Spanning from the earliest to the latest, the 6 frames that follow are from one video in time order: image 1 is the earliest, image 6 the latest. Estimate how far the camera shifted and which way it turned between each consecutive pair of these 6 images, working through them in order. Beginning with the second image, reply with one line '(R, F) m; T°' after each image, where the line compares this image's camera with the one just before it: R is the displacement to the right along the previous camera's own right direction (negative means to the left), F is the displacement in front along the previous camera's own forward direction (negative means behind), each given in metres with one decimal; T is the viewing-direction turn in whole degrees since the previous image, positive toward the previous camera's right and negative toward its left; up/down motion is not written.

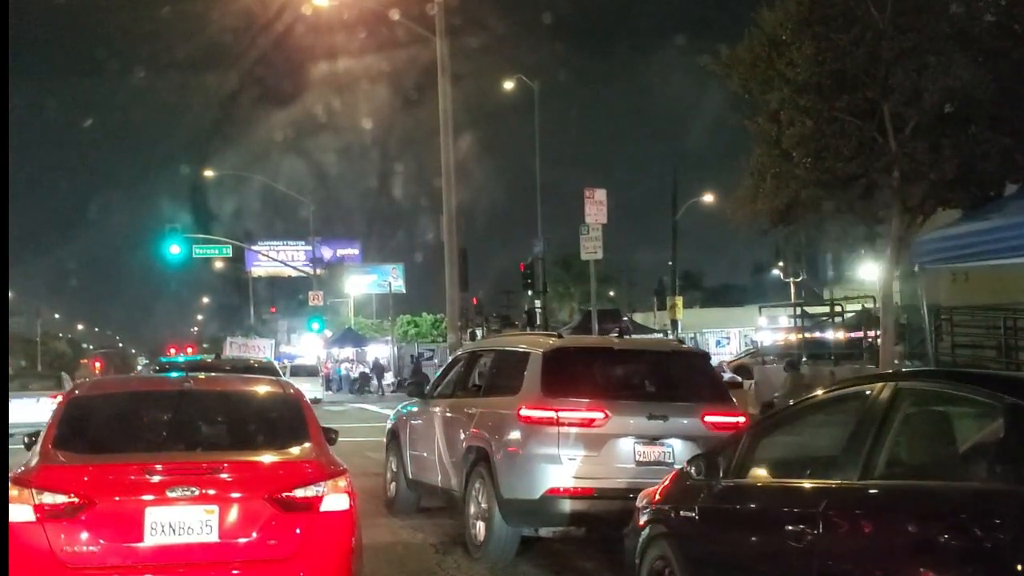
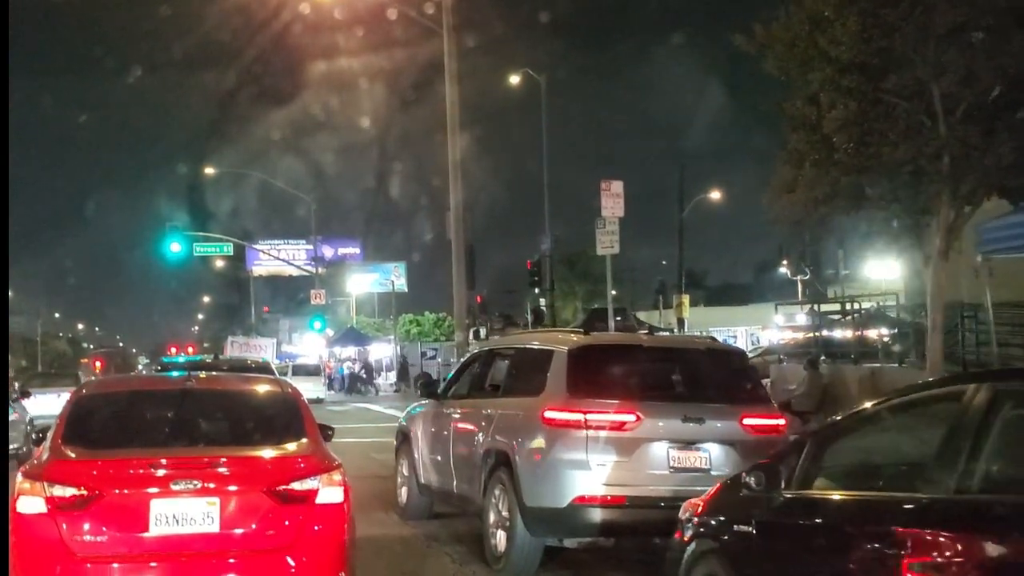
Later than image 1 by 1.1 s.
(-0.2, +0.5) m; 0°
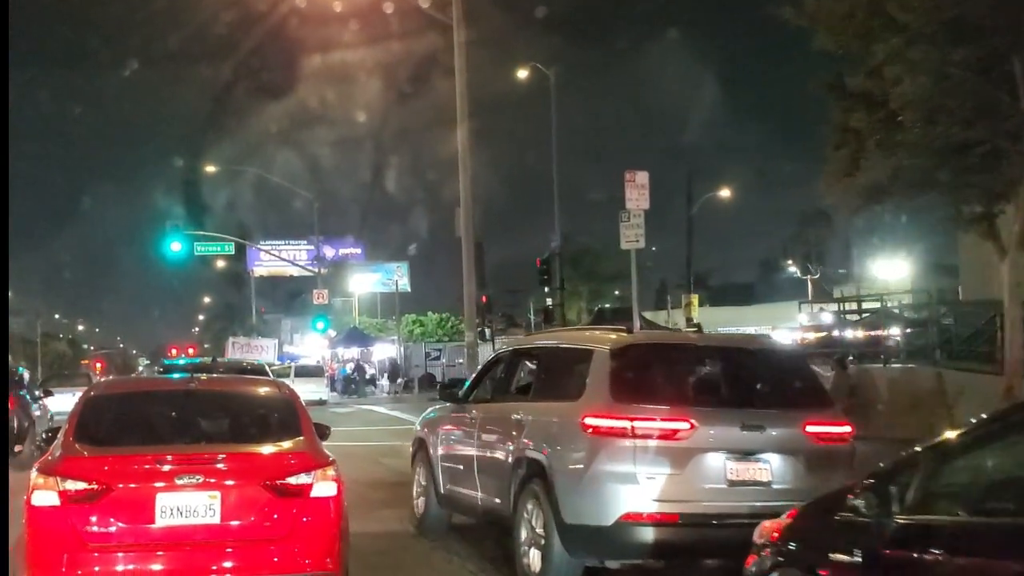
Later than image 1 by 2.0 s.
(-0.2, +0.7) m; 0°
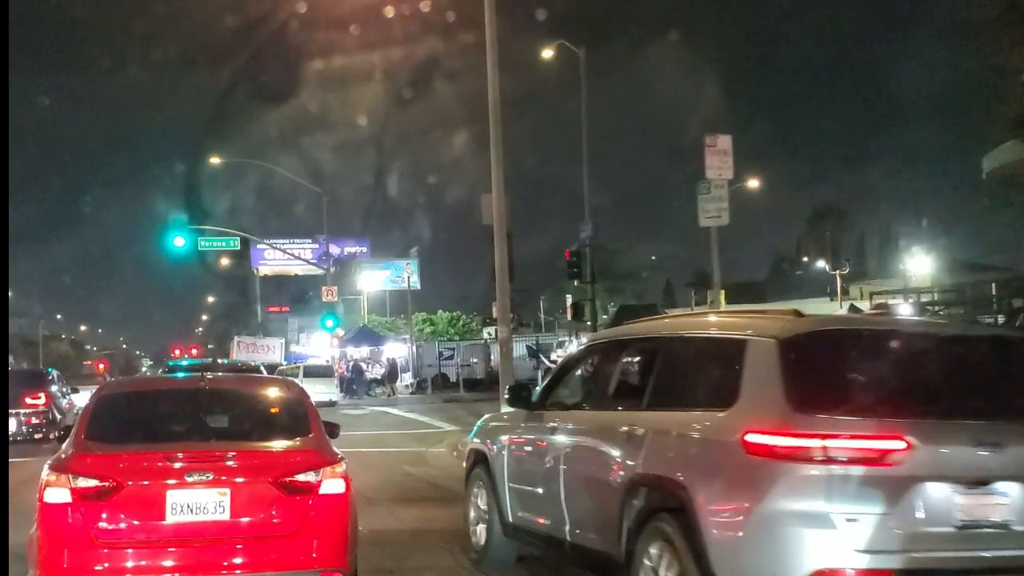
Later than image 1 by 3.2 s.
(-0.6, +1.8) m; 0°
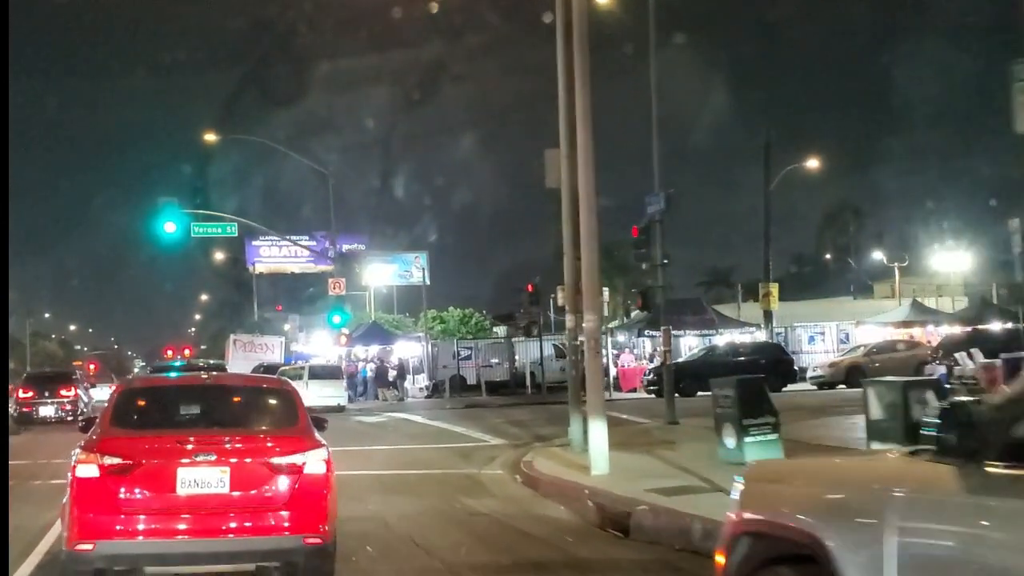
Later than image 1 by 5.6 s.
(-1.3, +4.3) m; 0°
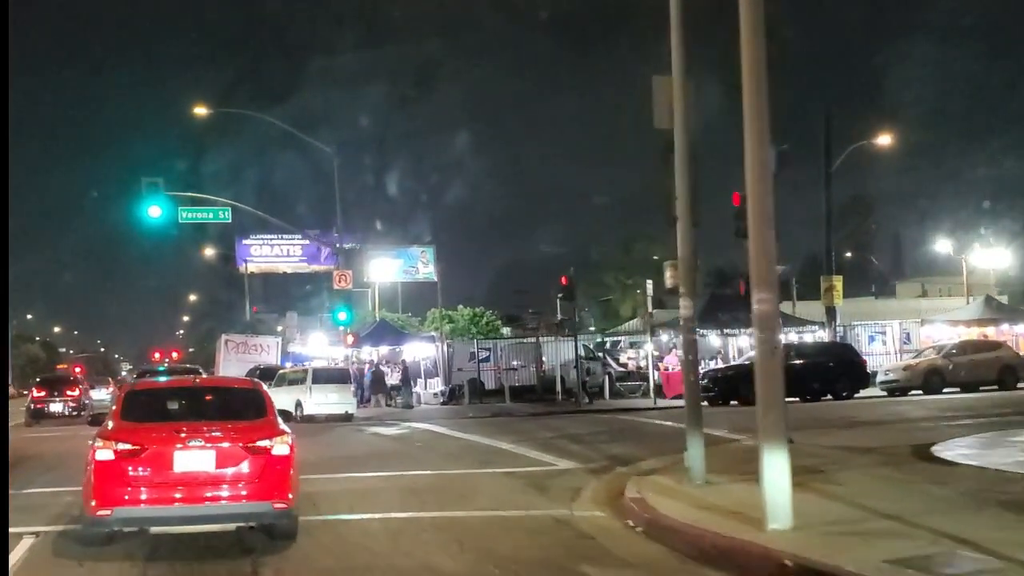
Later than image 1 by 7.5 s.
(-1.3, +4.3) m; +1°
